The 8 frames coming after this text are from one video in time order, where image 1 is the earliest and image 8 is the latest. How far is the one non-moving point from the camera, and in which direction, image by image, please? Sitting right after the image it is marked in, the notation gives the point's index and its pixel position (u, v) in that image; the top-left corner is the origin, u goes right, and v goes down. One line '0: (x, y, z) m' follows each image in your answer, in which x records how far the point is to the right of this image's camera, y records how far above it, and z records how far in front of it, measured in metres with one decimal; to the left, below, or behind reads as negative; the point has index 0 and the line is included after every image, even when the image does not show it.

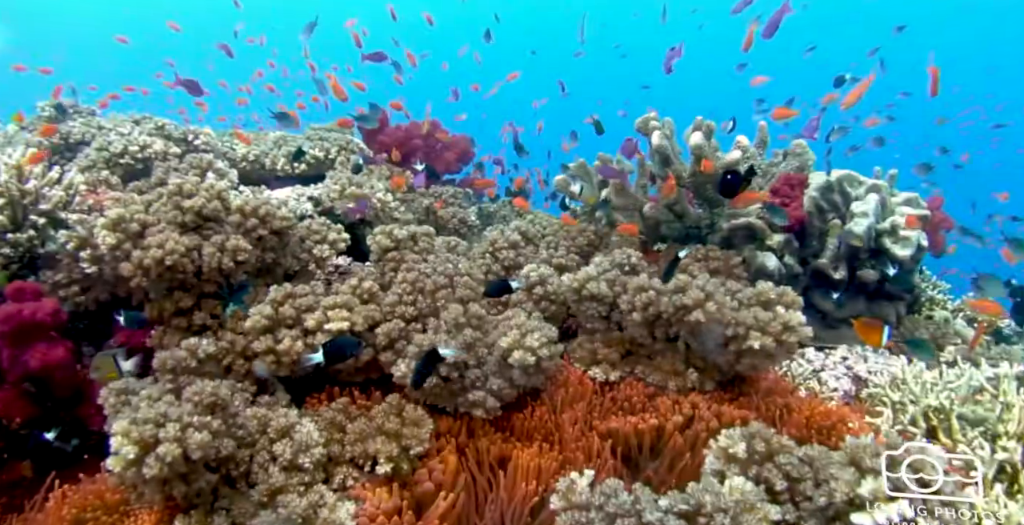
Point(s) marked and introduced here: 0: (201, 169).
0: (-2.7, +0.7, +5.3) m
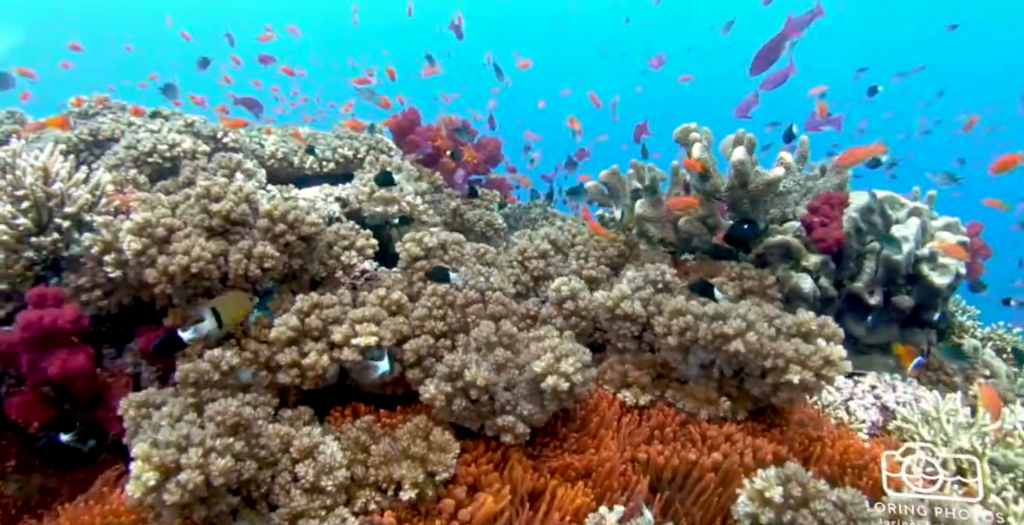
0: (-2.4, +0.7, +5.2) m
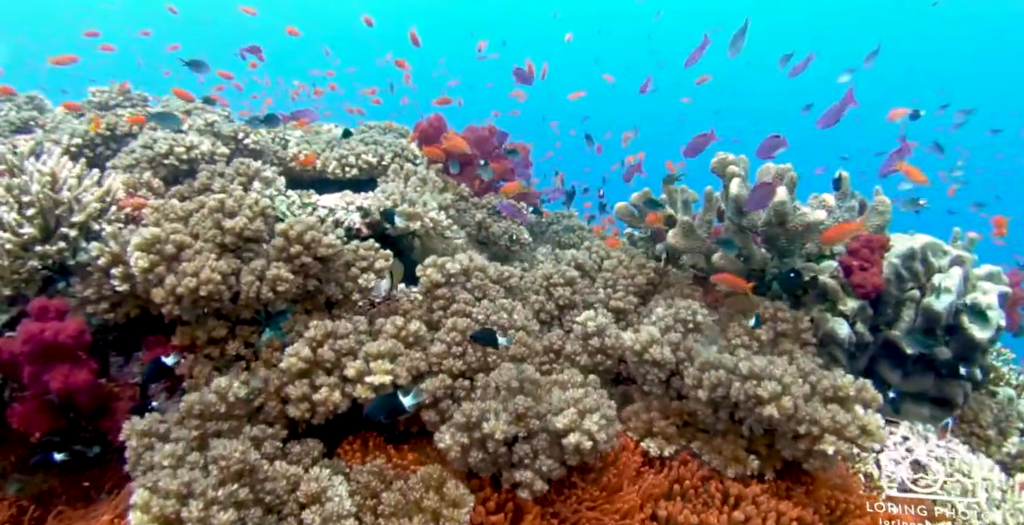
0: (-2.2, +0.7, +5.1) m
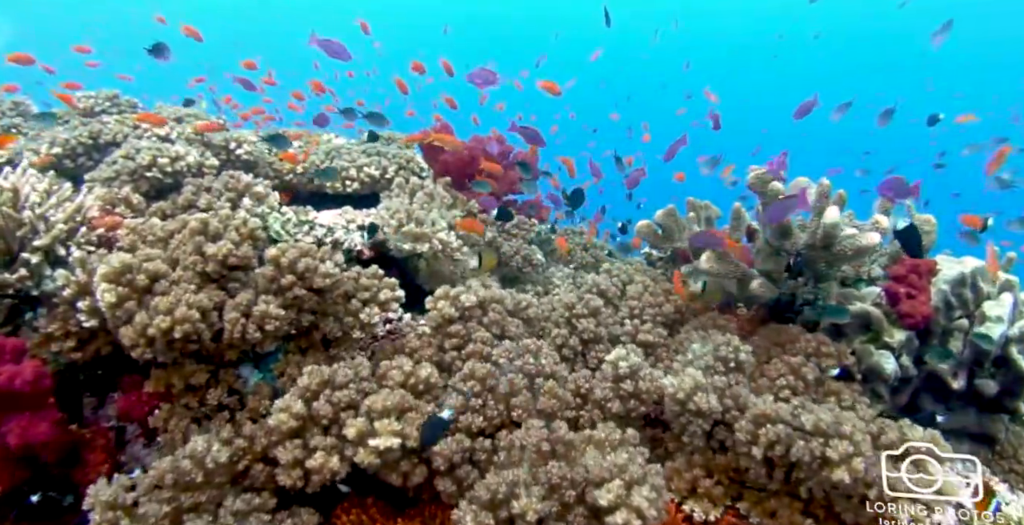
0: (-2.1, +0.5, +4.6) m
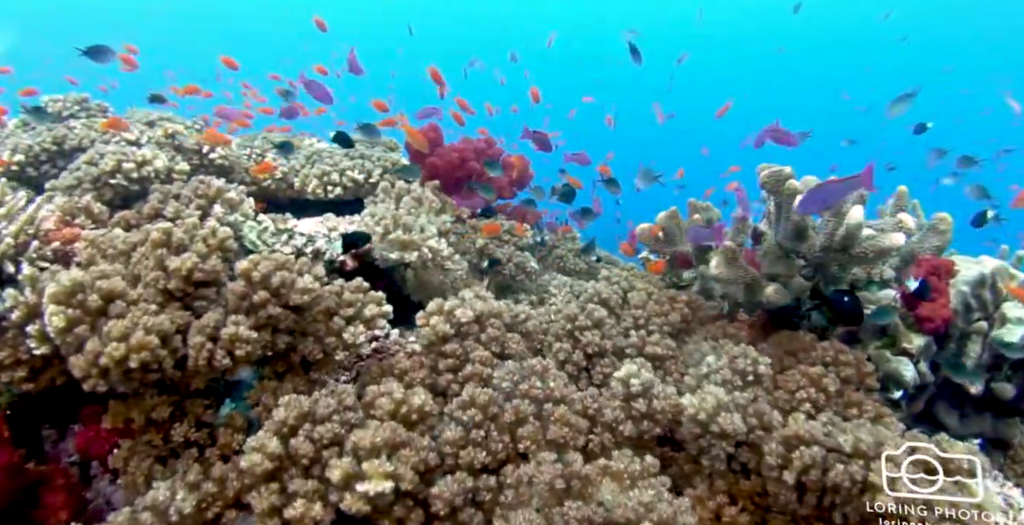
0: (-2.1, +0.4, +4.2) m
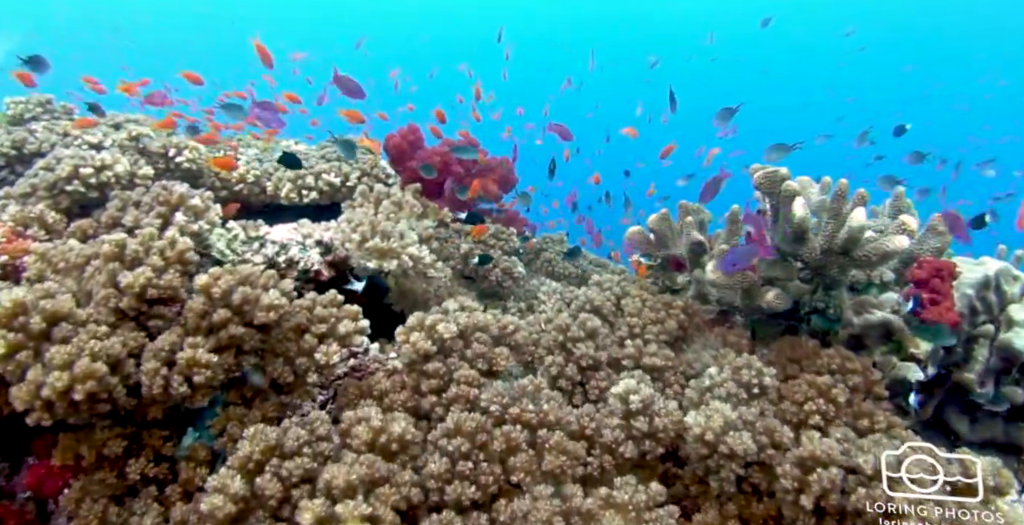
0: (-2.2, +0.3, +3.9) m
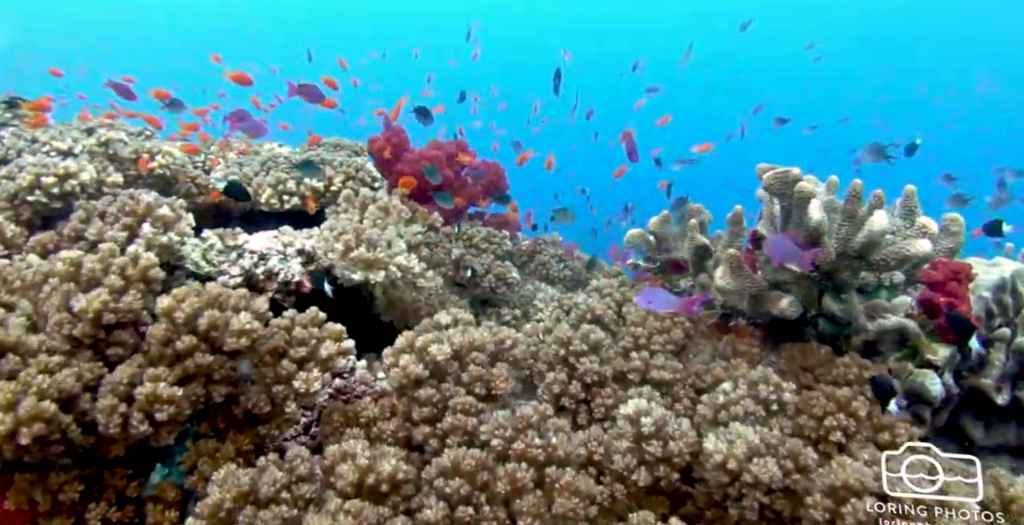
0: (-2.2, +0.2, +3.6) m
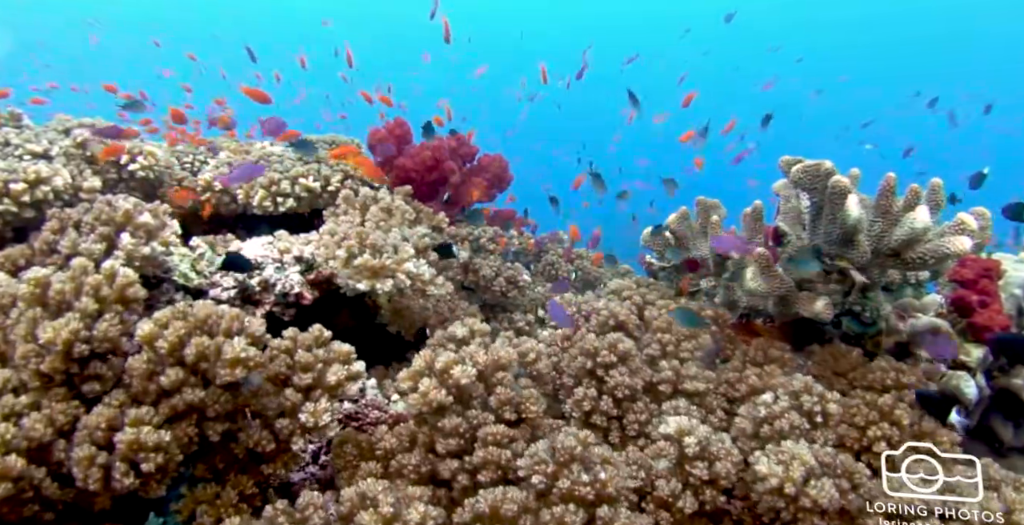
0: (-2.1, +0.2, +3.3) m
